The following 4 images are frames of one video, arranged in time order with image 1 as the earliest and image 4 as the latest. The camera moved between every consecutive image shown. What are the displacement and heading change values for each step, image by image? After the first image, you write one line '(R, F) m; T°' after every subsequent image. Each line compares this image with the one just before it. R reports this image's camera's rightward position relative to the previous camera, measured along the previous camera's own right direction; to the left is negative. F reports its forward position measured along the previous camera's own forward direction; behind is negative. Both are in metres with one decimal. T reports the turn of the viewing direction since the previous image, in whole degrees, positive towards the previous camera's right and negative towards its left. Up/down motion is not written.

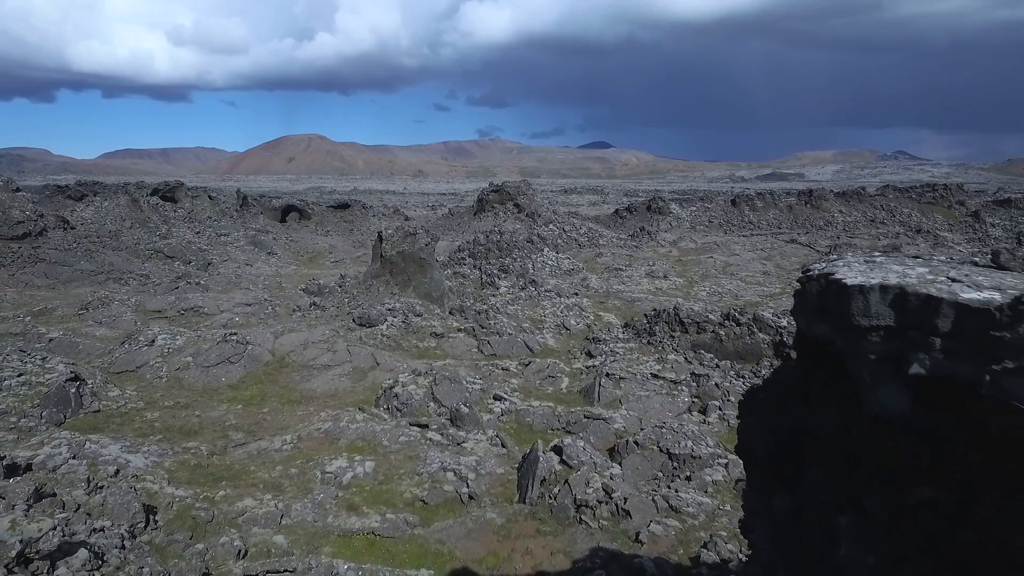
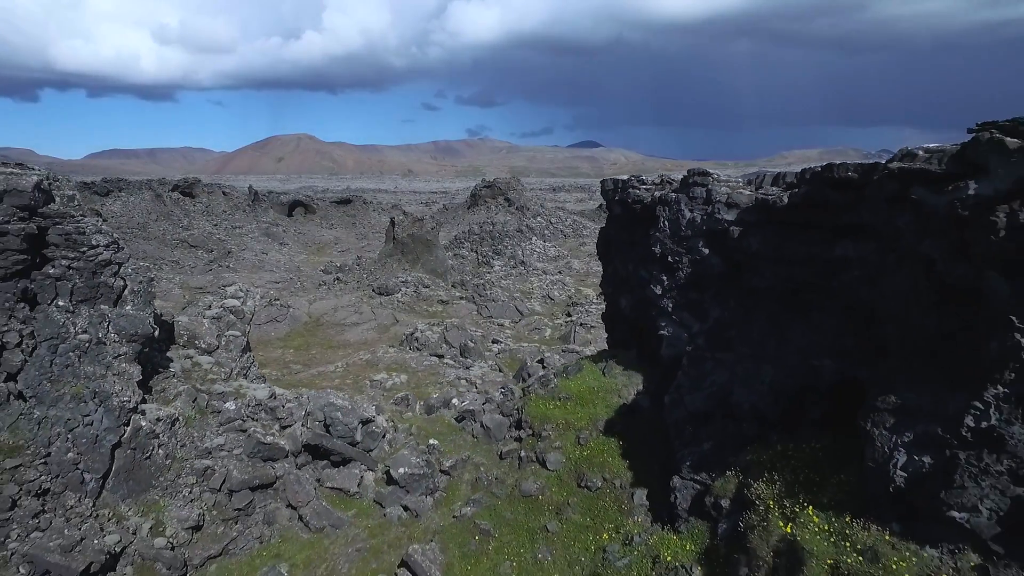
(-0.2, -9.1) m; +1°
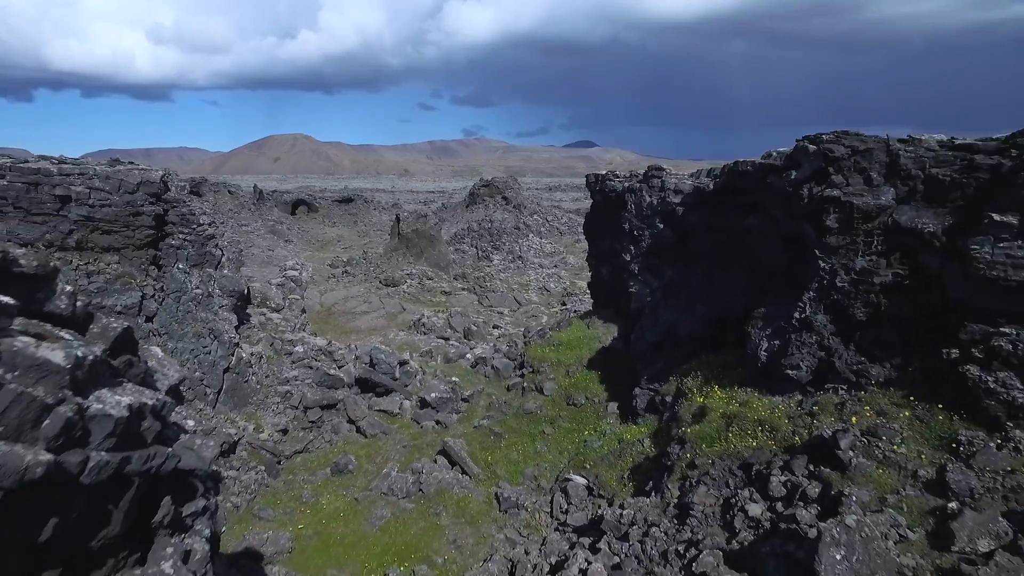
(-0.1, -3.5) m; 0°
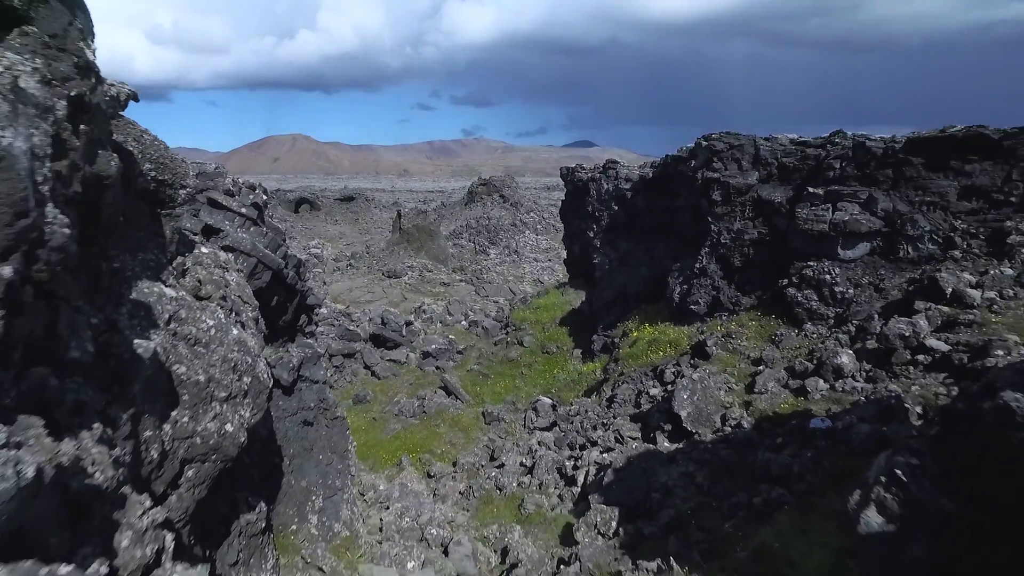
(+0.3, -3.3) m; 0°
